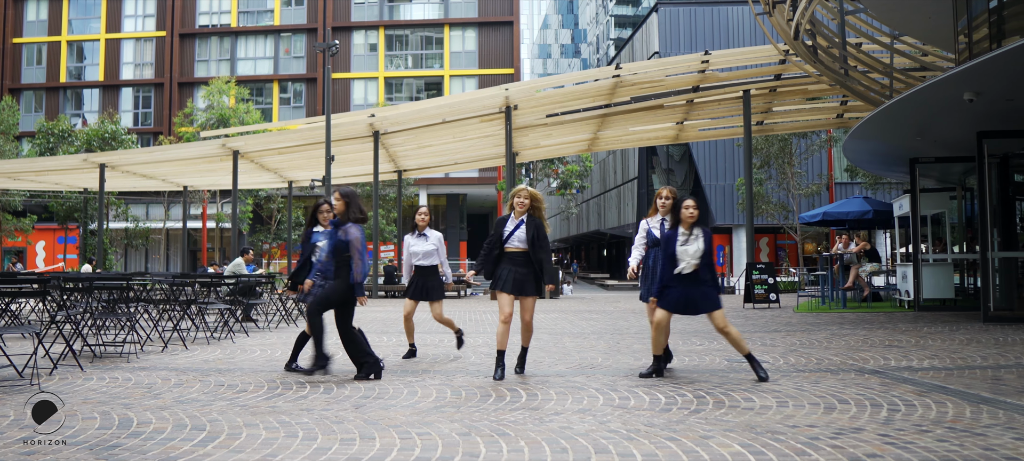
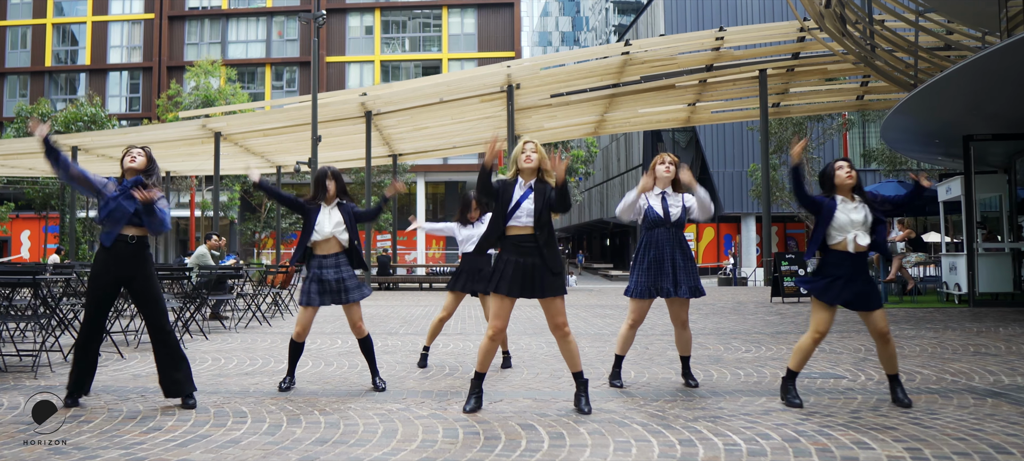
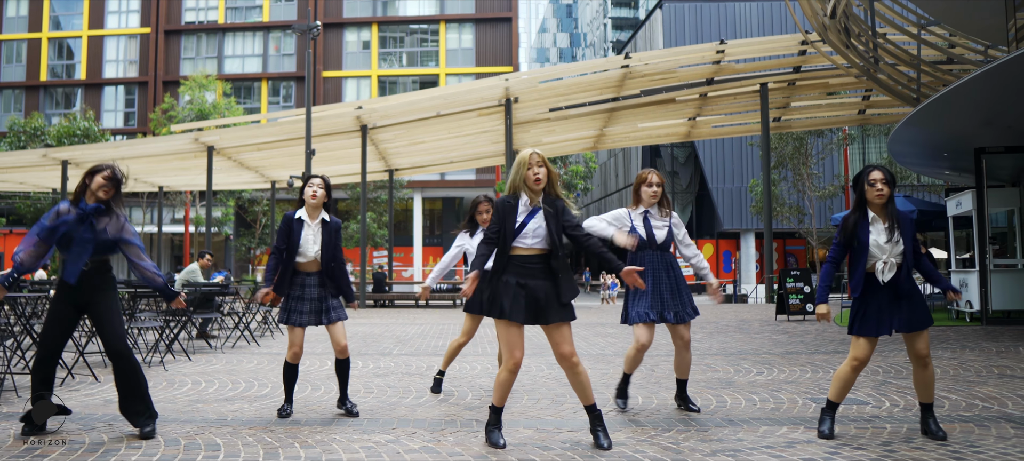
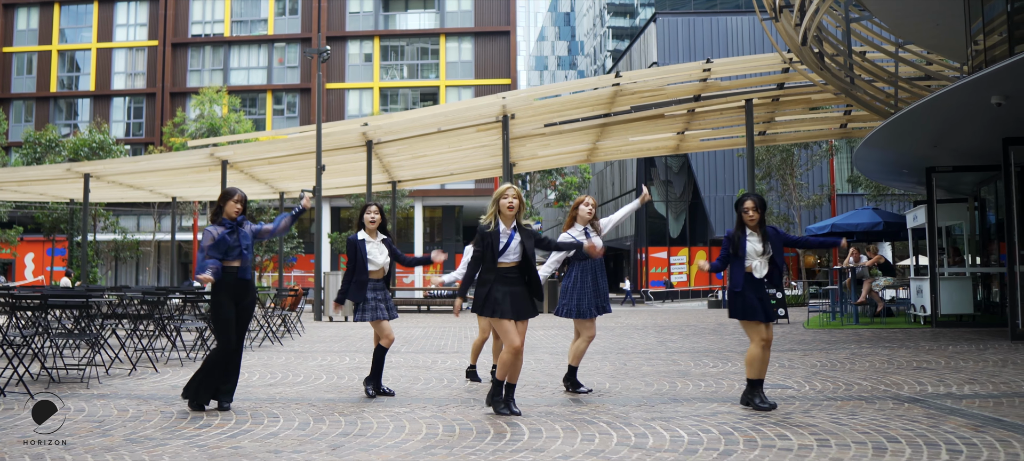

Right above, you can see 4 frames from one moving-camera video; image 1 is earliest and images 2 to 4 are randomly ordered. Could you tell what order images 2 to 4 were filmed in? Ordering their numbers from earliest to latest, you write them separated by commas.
2, 3, 4
